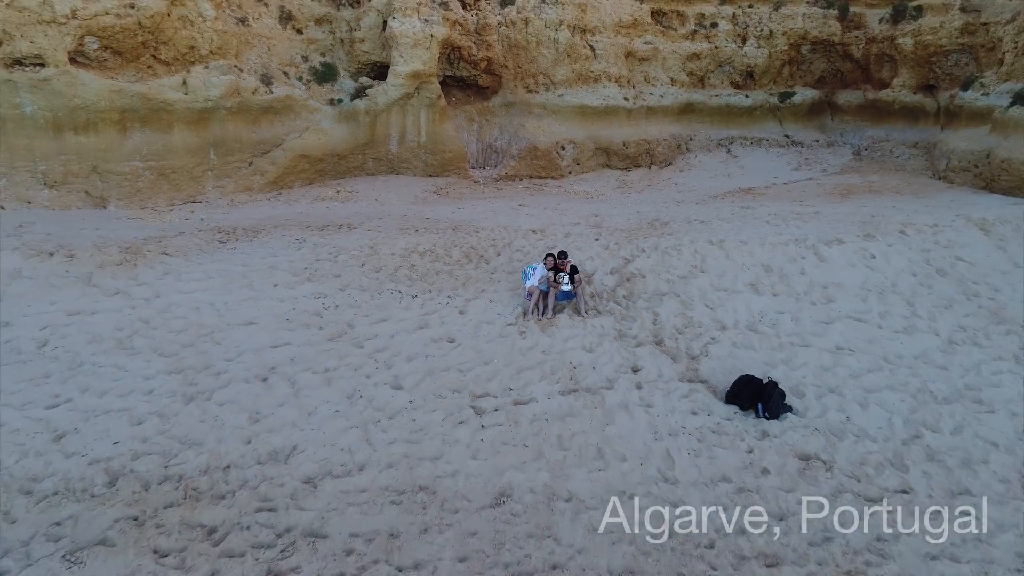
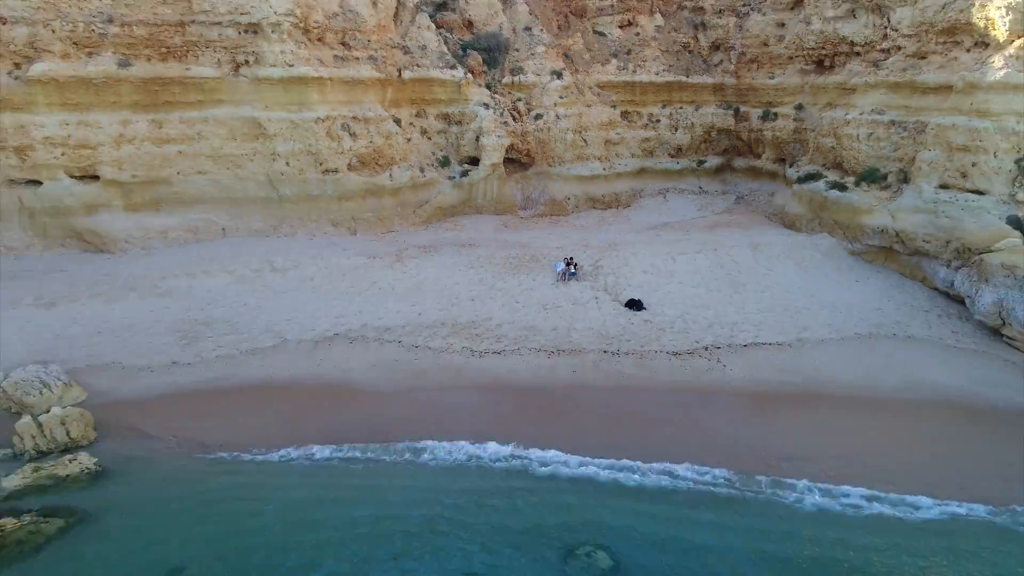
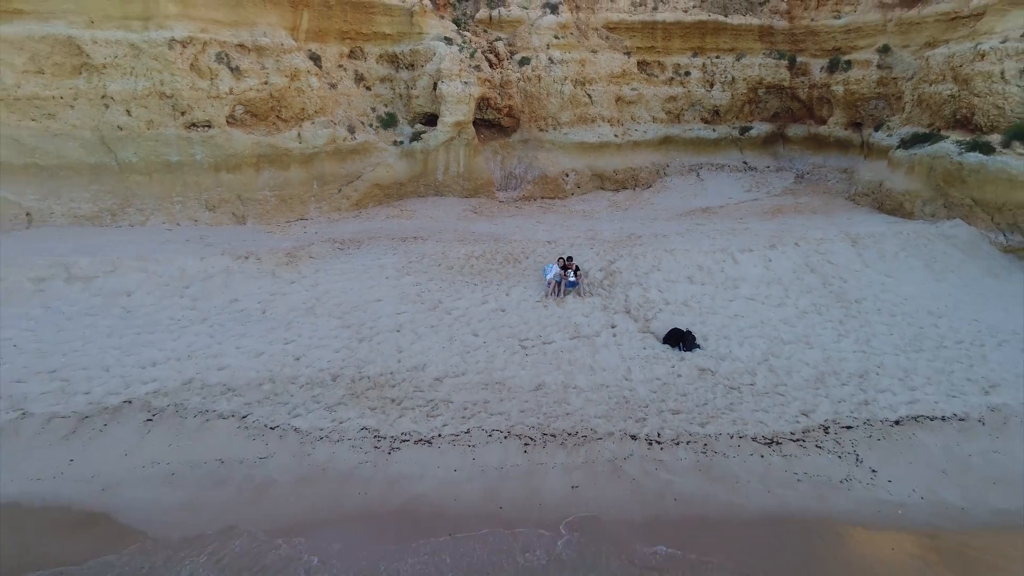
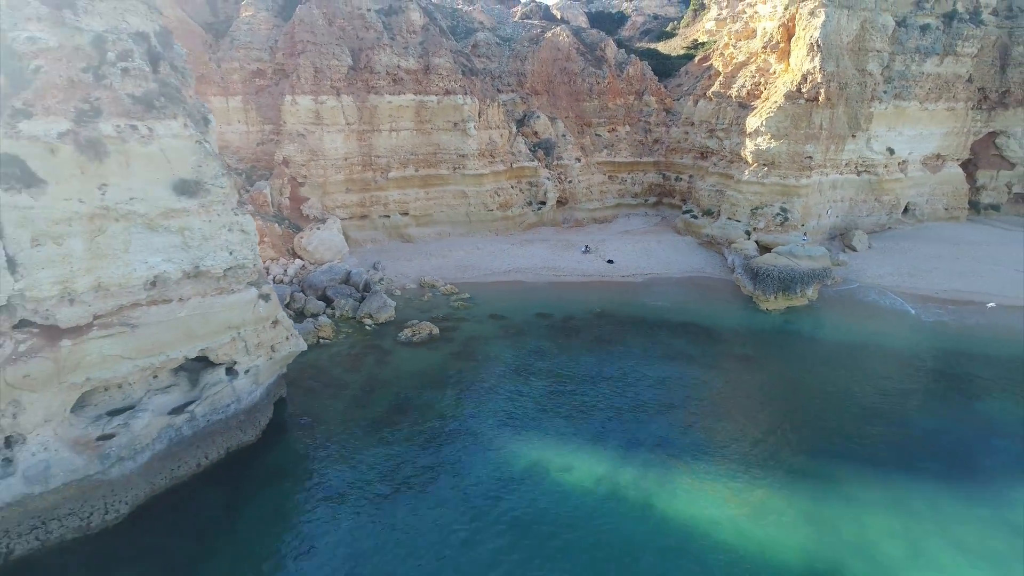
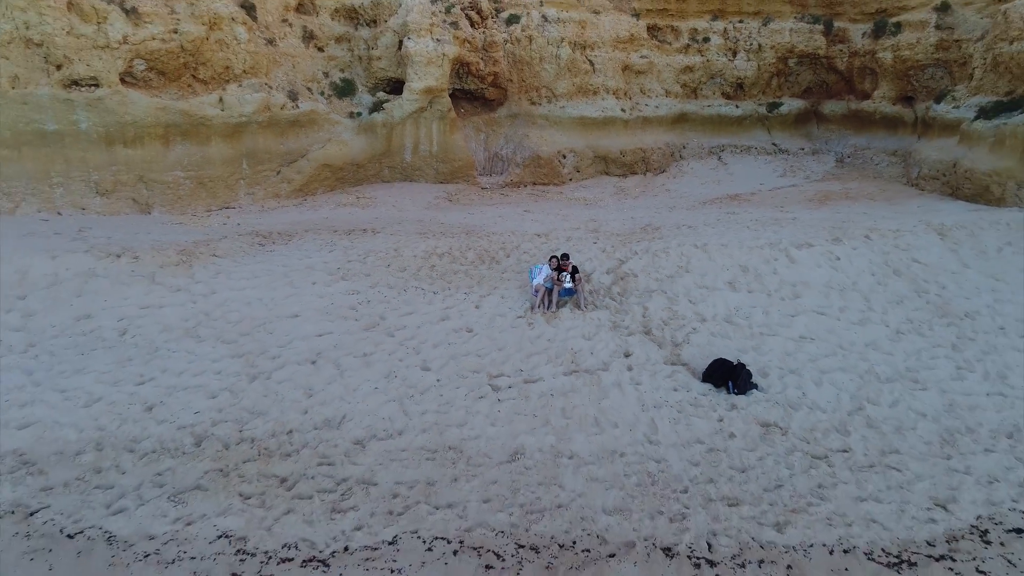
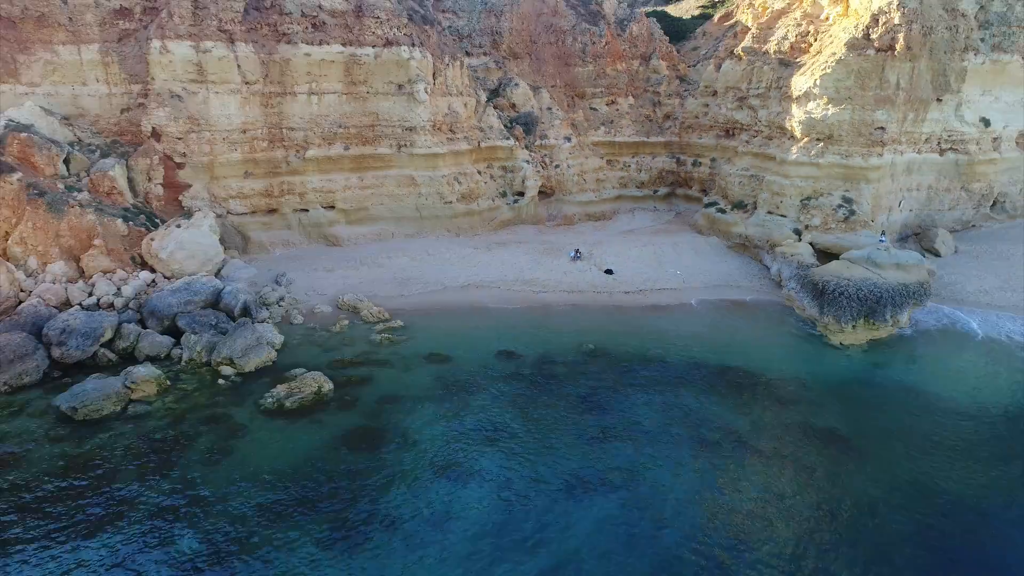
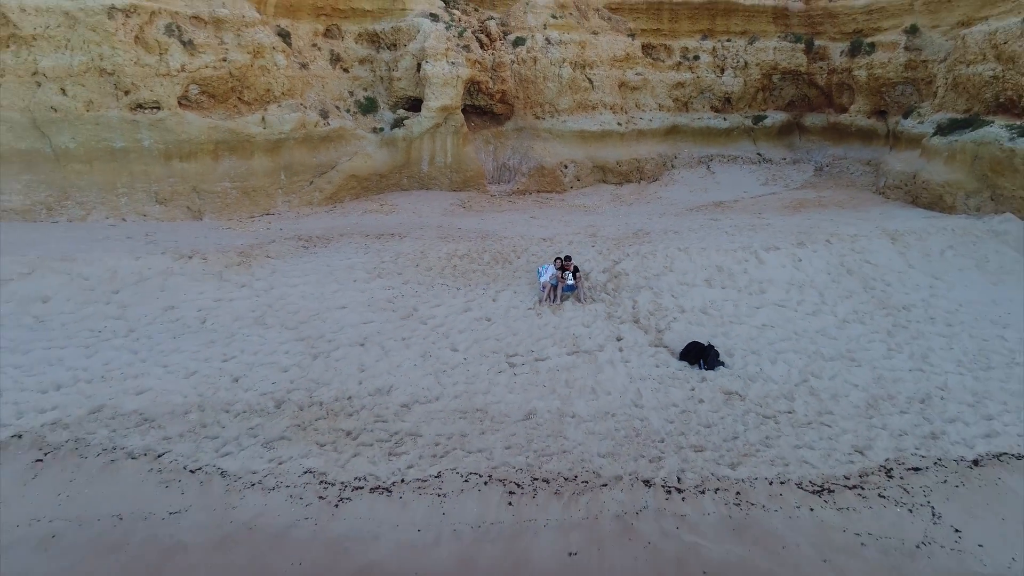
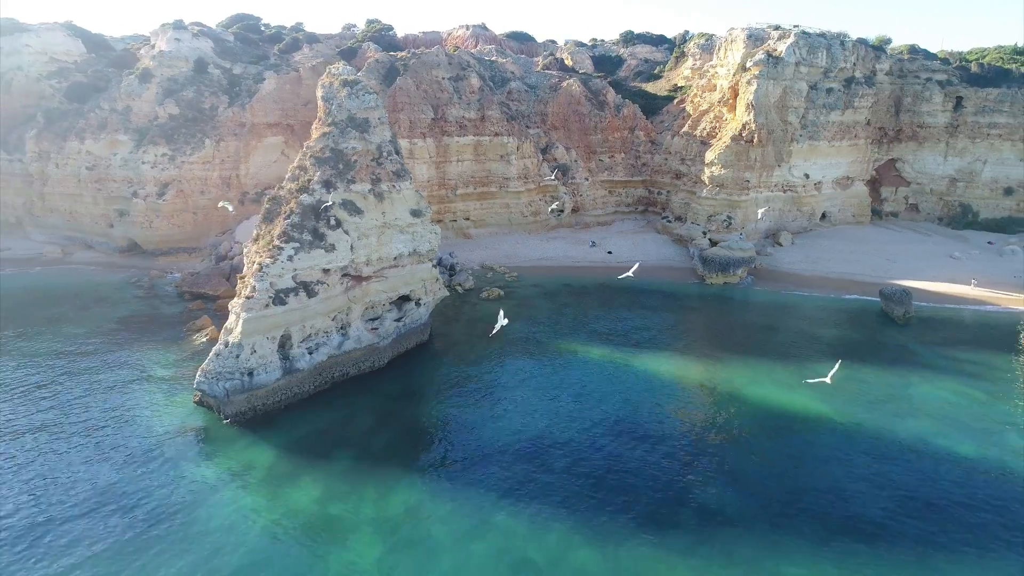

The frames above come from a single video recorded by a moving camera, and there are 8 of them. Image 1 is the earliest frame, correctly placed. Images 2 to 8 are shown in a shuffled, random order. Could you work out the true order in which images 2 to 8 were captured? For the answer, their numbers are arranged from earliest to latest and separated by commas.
5, 7, 3, 2, 6, 4, 8
